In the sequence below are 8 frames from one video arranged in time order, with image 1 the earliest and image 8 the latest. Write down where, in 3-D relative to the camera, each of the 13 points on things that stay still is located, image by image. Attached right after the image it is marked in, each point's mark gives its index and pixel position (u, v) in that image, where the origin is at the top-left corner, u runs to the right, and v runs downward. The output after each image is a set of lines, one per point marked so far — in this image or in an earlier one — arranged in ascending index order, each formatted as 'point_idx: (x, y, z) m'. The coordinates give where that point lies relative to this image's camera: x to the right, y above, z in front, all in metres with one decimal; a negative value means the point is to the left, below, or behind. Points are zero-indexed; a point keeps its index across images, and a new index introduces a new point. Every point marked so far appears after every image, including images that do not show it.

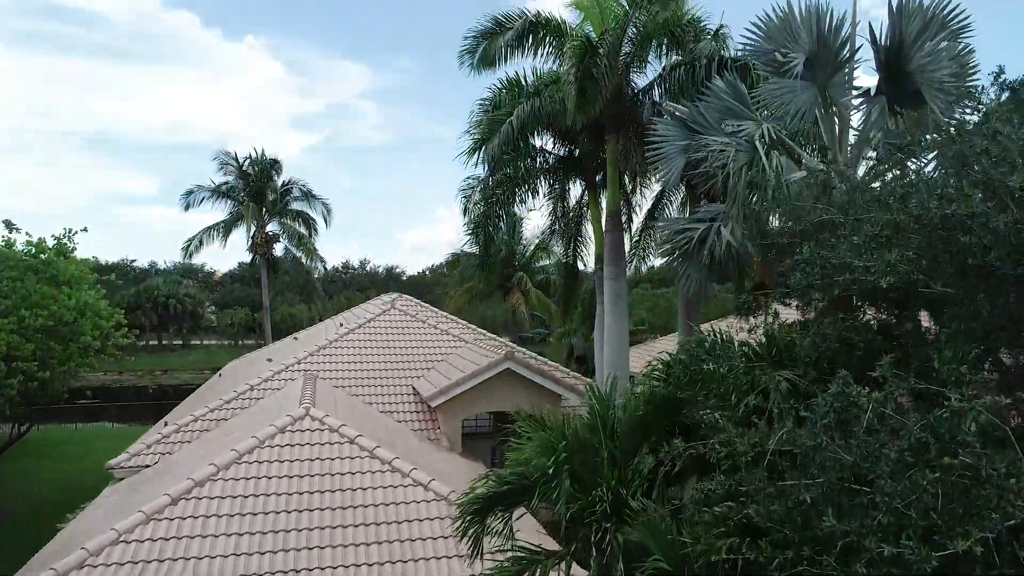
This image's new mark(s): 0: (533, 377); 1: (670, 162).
0: (+0.3, -1.6, +12.7) m
1: (+2.0, +1.6, +9.1) m
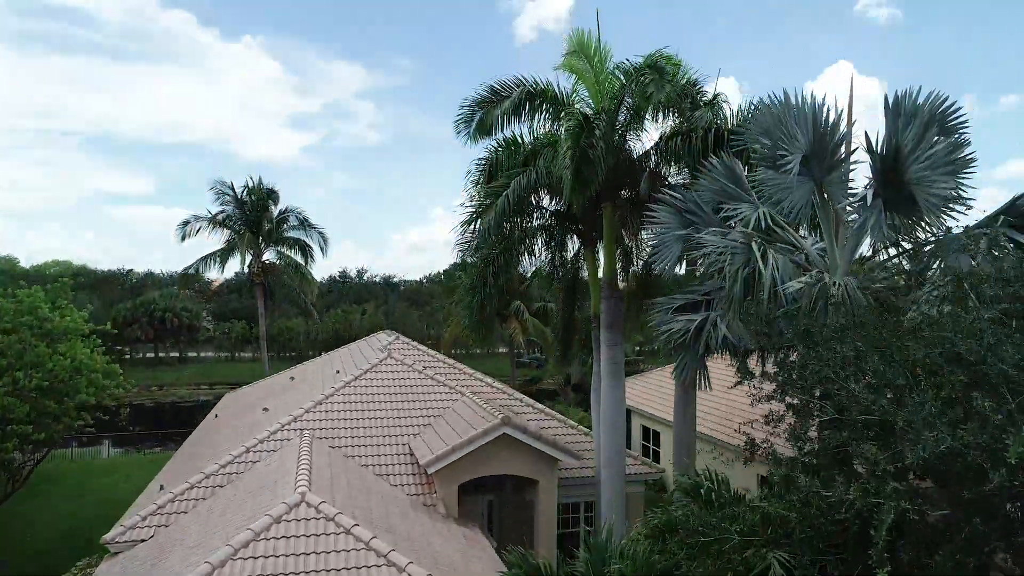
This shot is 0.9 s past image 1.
0: (+0.3, -2.7, +12.6) m
1: (+2.0, +0.5, +9.1) m
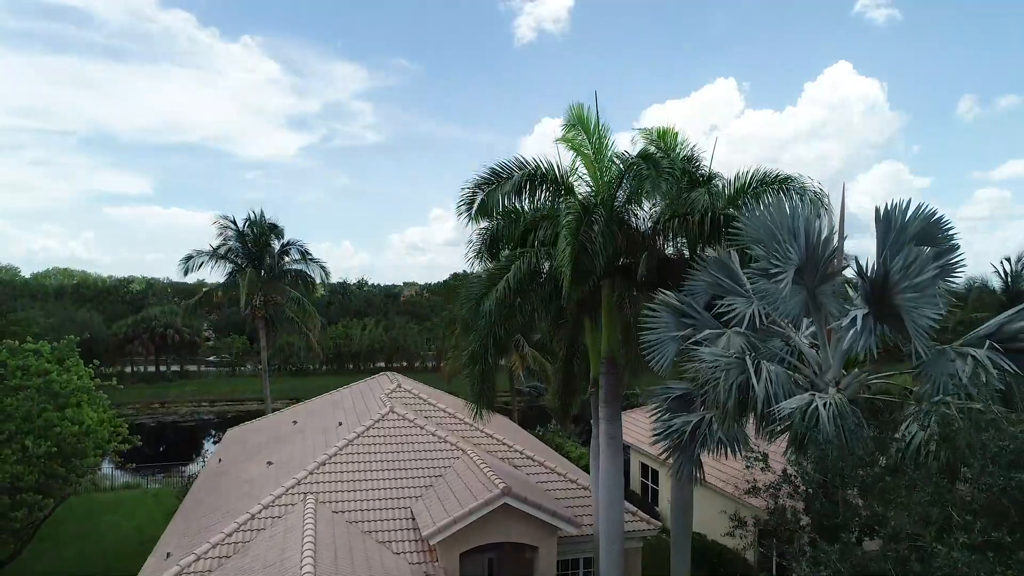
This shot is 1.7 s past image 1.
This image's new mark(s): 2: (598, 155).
0: (+0.3, -4.0, +12.9) m
1: (+2.0, -0.8, +9.3) m
2: (+1.4, +2.3, +11.7) m
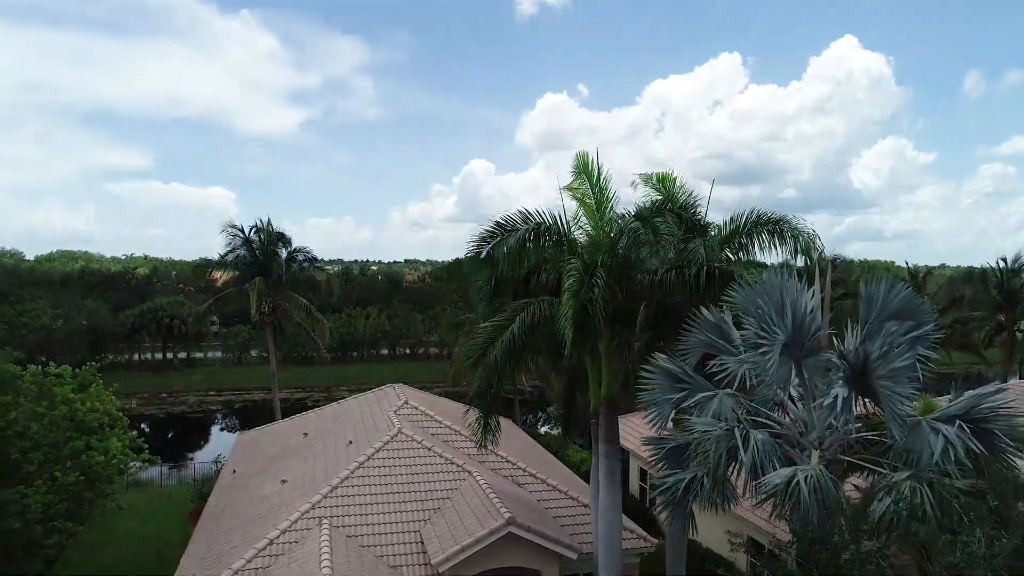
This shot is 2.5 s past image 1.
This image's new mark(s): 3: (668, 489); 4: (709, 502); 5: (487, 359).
0: (+0.4, -4.7, +13.6) m
1: (+2.1, -1.7, +10.0) m
2: (+1.5, +1.5, +12.2) m
3: (+2.1, -2.7, +9.7) m
4: (+2.6, -2.8, +9.2) m
5: (-0.4, -1.2, +12.1) m
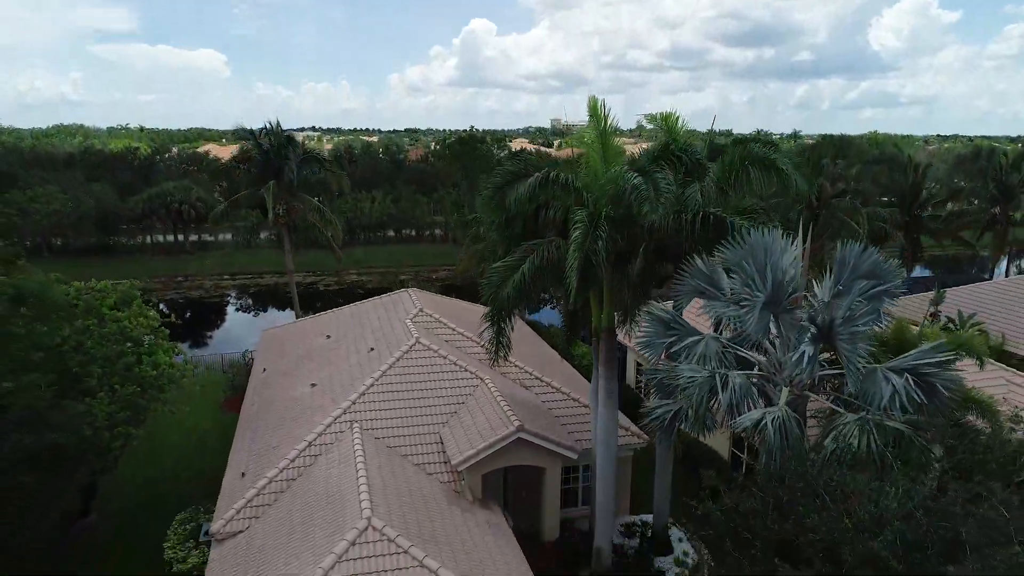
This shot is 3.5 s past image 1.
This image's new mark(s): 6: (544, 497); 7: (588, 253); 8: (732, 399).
0: (+0.6, -3.3, +15.5) m
1: (+2.2, -1.0, +11.4) m
2: (+1.7, +2.6, +13.0) m
3: (+2.3, -2.1, +11.3) m
4: (+2.7, -2.2, +10.8) m
5: (-0.2, -0.1, +13.3) m
6: (+0.7, -4.8, +16.3) m
7: (+1.3, +0.6, +12.2) m
8: (+3.2, -1.6, +10.3) m
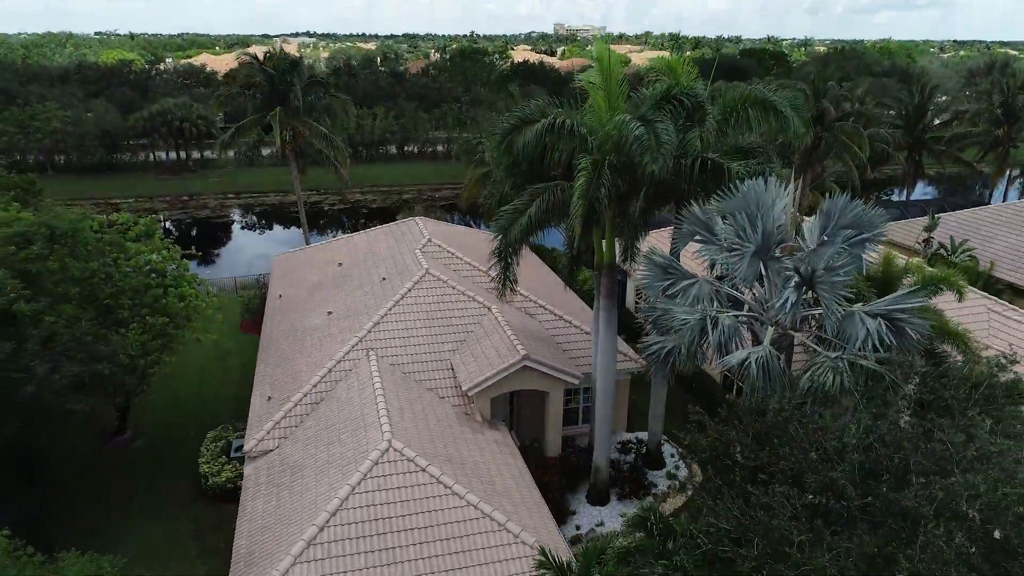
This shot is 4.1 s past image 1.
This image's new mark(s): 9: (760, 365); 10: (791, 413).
0: (+0.7, -1.8, +16.7) m
1: (+2.4, 0.0, +12.3) m
2: (+1.9, +3.7, +13.5) m
3: (+2.4, -1.1, +12.3) m
4: (+2.9, -1.3, +11.9) m
5: (-0.1, +1.1, +14.1) m
6: (+0.9, -3.2, +17.6) m
7: (+1.4, +1.7, +12.9) m
8: (+3.3, -0.8, +11.3) m
9: (+3.7, -1.2, +10.8) m
10: (+3.8, -1.7, +9.7) m
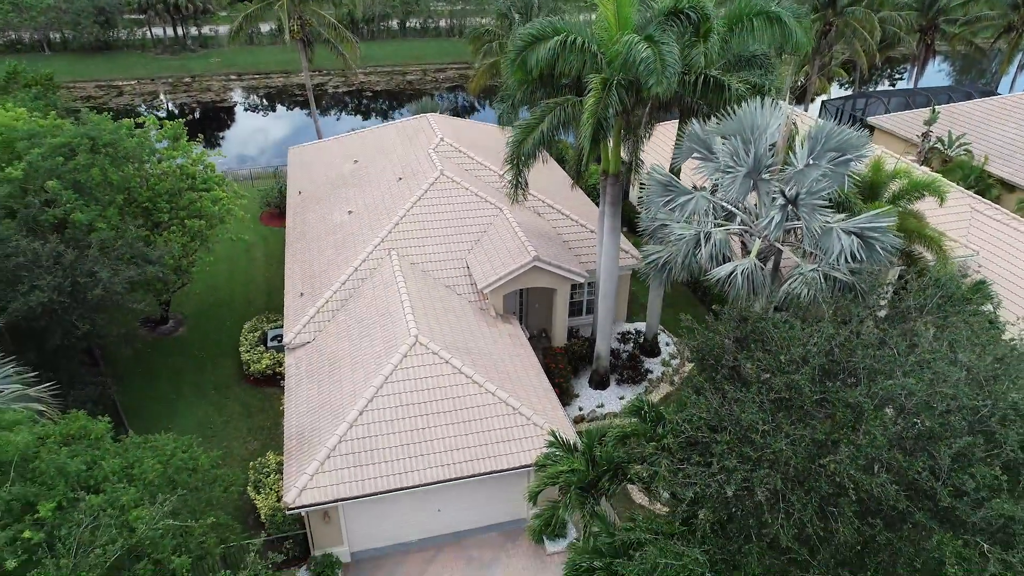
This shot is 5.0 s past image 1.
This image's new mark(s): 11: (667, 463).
0: (+1.0, +0.6, +18.2) m
1: (+2.6, +1.6, +13.5) m
2: (+2.1, +5.5, +14.0) m
3: (+2.7, +0.5, +13.8) m
4: (+3.1, +0.3, +13.3) m
5: (+0.2, +3.0, +15.2) m
6: (+1.2, -0.6, +19.3) m
7: (+1.7, +3.4, +13.9) m
8: (+3.6, +0.6, +12.6) m
9: (+4.0, +0.2, +12.2) m
10: (+4.0, -0.5, +11.2) m
11: (+2.1, -2.4, +9.7) m
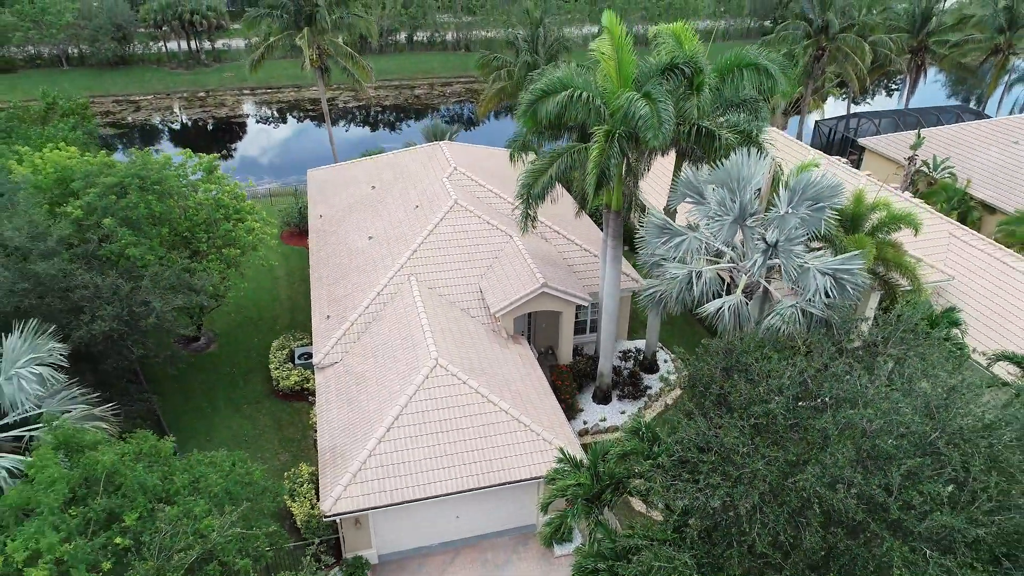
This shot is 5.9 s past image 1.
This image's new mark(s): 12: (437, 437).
0: (+1.3, -0.1, +19.7) m
1: (+2.9, +0.9, +15.1) m
2: (+2.4, +4.8, +15.6) m
3: (+3.0, -0.1, +15.3) m
4: (+3.4, -0.4, +14.9) m
5: (+0.4, +2.3, +16.7) m
6: (+1.4, -1.3, +20.9) m
7: (+2.0, +2.7, +15.4) m
8: (+3.8, 0.0, +14.2) m
9: (+4.2, -0.4, +13.8) m
10: (+4.3, -1.1, +12.8) m
11: (+2.3, -3.0, +11.3) m
12: (-1.6, -3.3, +15.6) m
